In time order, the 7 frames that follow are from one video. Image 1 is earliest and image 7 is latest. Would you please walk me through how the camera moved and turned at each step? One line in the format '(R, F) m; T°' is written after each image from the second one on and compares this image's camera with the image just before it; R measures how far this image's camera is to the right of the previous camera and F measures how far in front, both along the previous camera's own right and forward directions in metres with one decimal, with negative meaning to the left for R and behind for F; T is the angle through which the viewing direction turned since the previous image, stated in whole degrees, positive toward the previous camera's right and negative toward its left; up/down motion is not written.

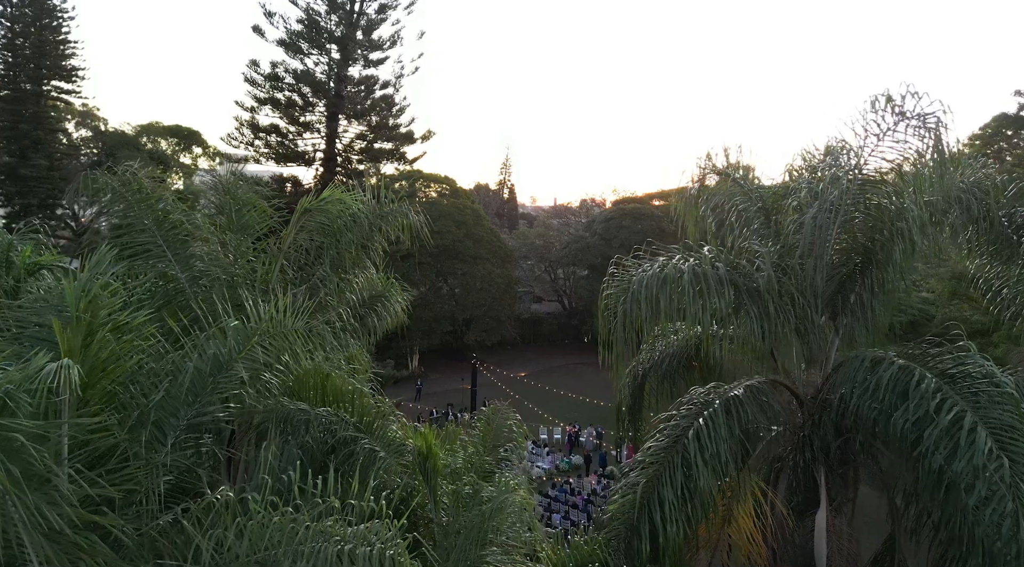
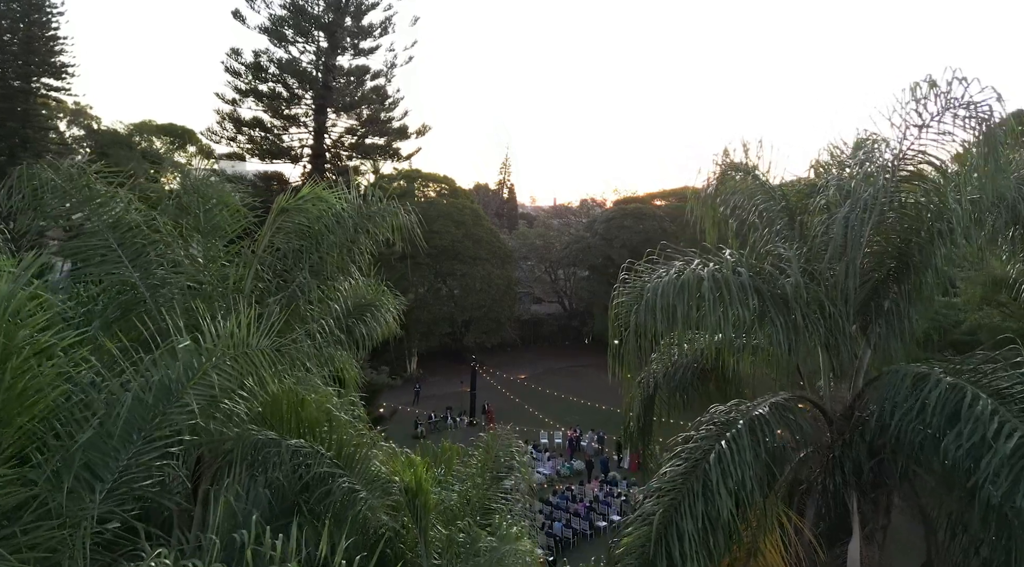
(0.0, +0.5) m; 0°
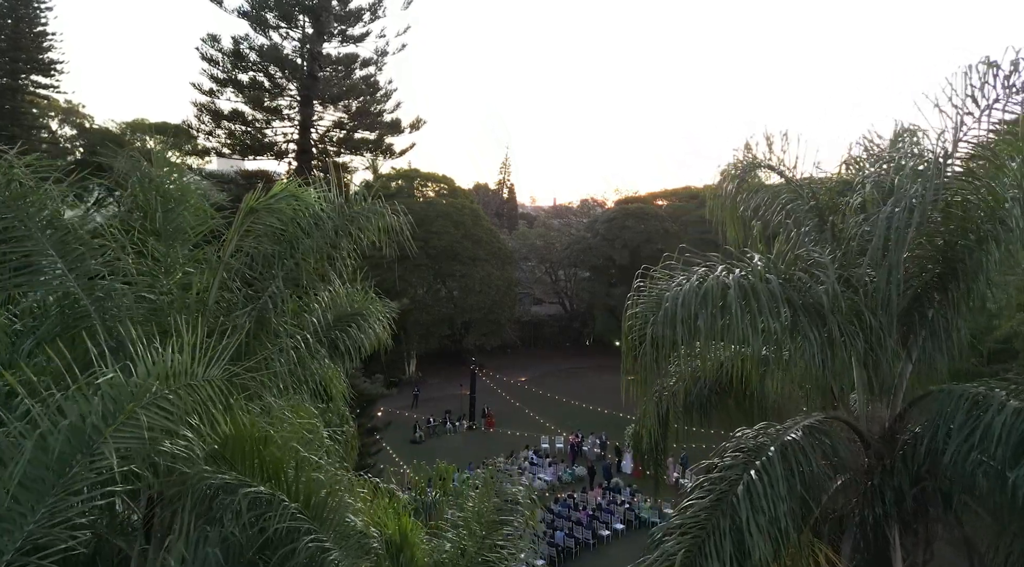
(0.0, +0.5) m; 0°
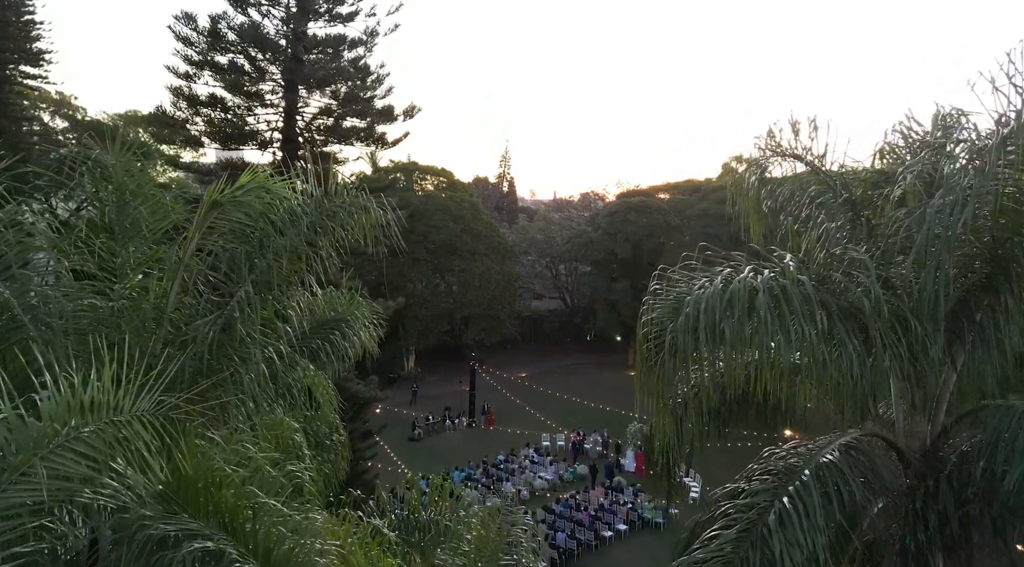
(0.0, +0.4) m; 0°
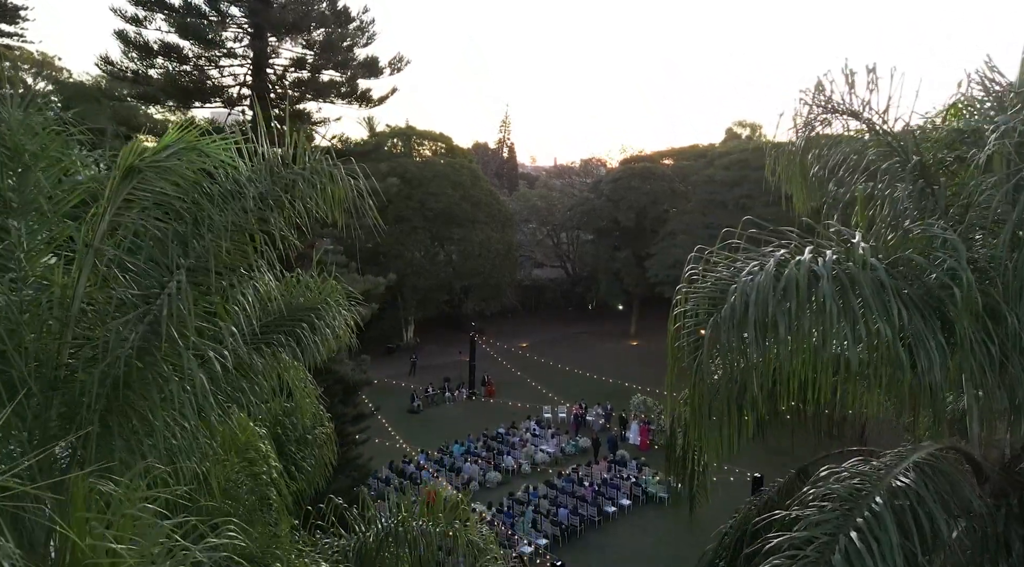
(0.0, +0.7) m; 0°
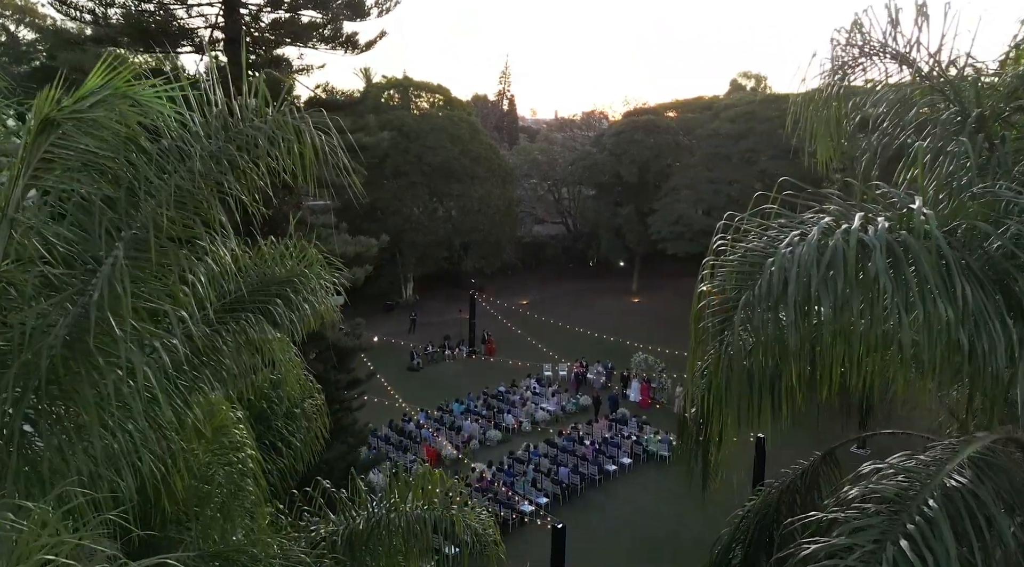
(0.0, +0.4) m; 0°
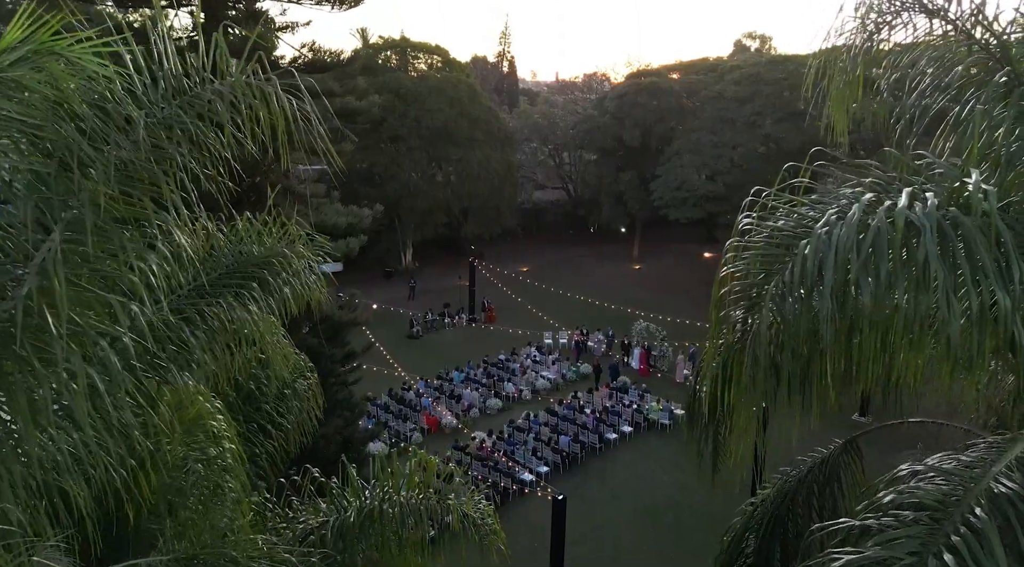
(0.0, +0.3) m; 0°
